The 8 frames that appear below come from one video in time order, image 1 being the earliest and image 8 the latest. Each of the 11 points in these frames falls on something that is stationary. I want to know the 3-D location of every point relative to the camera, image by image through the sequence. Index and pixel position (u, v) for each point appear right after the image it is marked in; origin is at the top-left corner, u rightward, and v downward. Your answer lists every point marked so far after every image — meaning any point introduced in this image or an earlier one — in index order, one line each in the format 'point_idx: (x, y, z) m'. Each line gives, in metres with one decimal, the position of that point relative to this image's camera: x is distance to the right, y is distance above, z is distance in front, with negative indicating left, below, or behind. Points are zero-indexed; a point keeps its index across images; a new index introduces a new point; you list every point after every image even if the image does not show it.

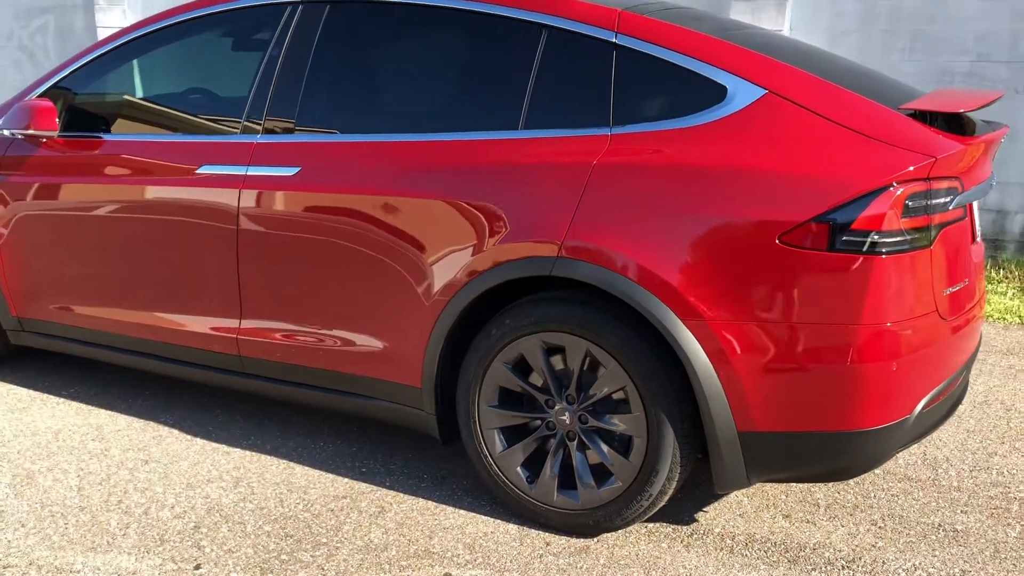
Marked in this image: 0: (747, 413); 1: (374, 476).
0: (+0.6, -0.3, +2.3) m
1: (-0.4, -0.5, +2.8) m
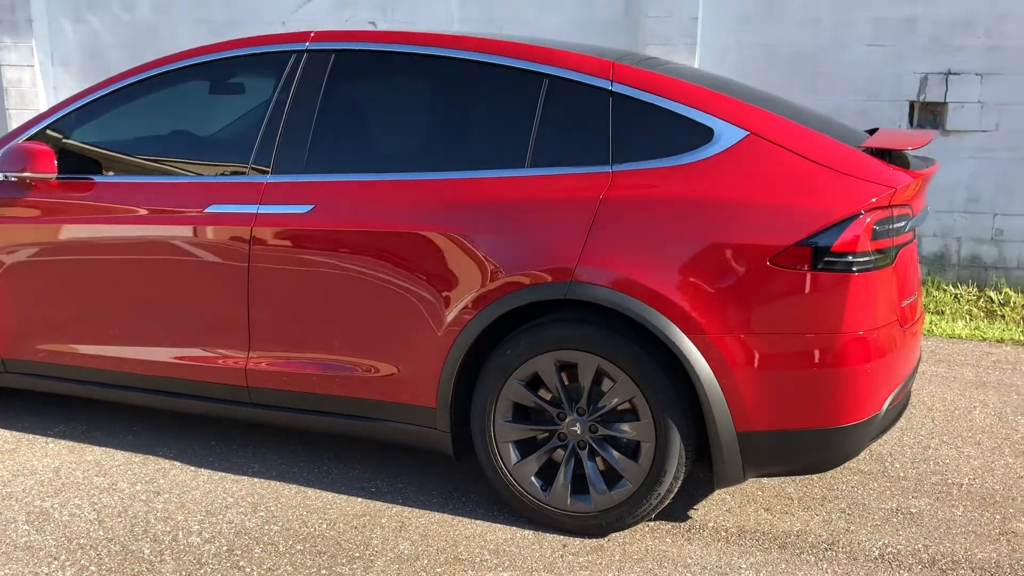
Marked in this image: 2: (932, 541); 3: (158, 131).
0: (+0.6, -0.3, +2.6) m
1: (-0.4, -0.6, +3.0) m
2: (+1.2, -0.7, +2.8) m
3: (-1.2, +0.5, +3.3) m
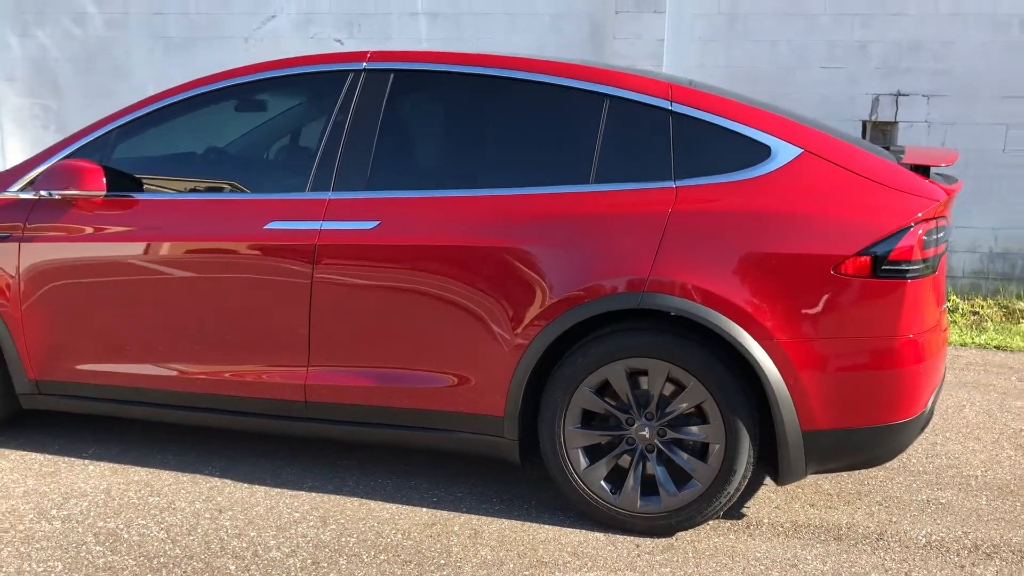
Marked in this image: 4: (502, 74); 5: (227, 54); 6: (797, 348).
0: (+0.9, -0.4, +2.8) m
1: (-0.2, -0.7, +3.1) m
2: (+1.4, -0.7, +3.0) m
3: (-1.1, +0.5, +3.3) m
4: (0.0, +0.7, +3.0) m
5: (-2.2, +1.8, +7.4) m
6: (+0.8, -0.2, +2.7) m
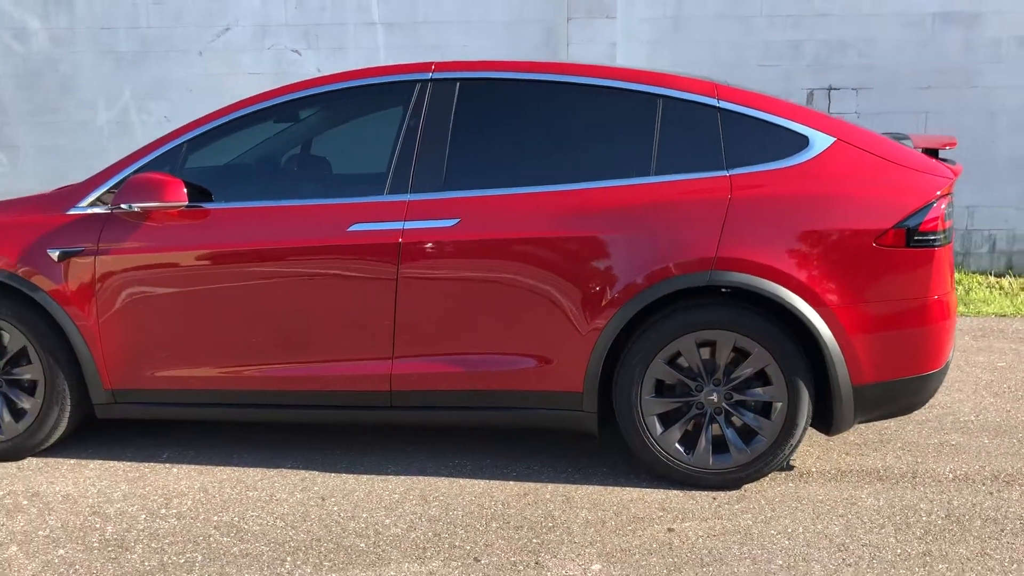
0: (+1.1, -0.3, +3.2) m
1: (+0.1, -0.6, +3.3) m
2: (+1.7, -0.6, +3.5) m
3: (-0.9, +0.5, +3.4) m
4: (+0.2, +0.7, +3.3) m
5: (-2.5, +1.7, +7.4) m
6: (+1.1, -0.1, +3.1) m
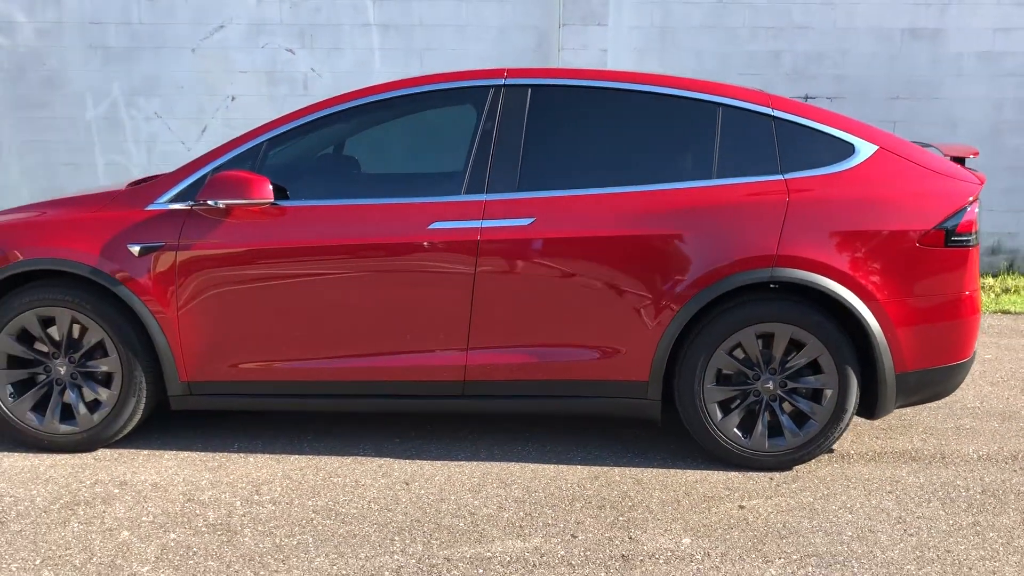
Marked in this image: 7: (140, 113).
0: (+1.4, -0.3, +3.4) m
1: (+0.3, -0.6, +3.5) m
2: (+1.9, -0.6, +3.8) m
3: (-0.6, +0.5, +3.6) m
4: (+0.4, +0.7, +3.5) m
5: (-2.6, +1.7, +7.4) m
6: (+1.3, -0.1, +3.4) m
7: (-2.9, +1.4, +7.5) m
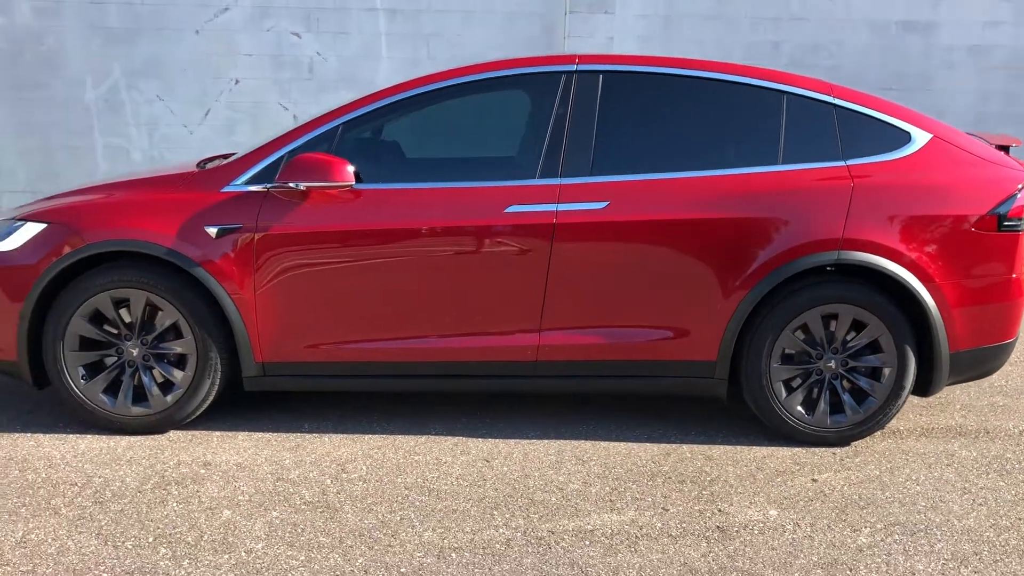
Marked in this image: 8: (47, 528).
0: (+1.7, -0.2, +3.6) m
1: (+0.6, -0.6, +3.6) m
2: (+2.2, -0.5, +4.0) m
3: (-0.4, +0.5, +3.6) m
4: (+0.7, +0.8, +3.6) m
5: (-2.5, +1.8, +7.3) m
6: (+1.6, 0.0, +3.6) m
7: (-2.8, +1.5, +7.3) m
8: (-1.3, -0.7, +2.8) m
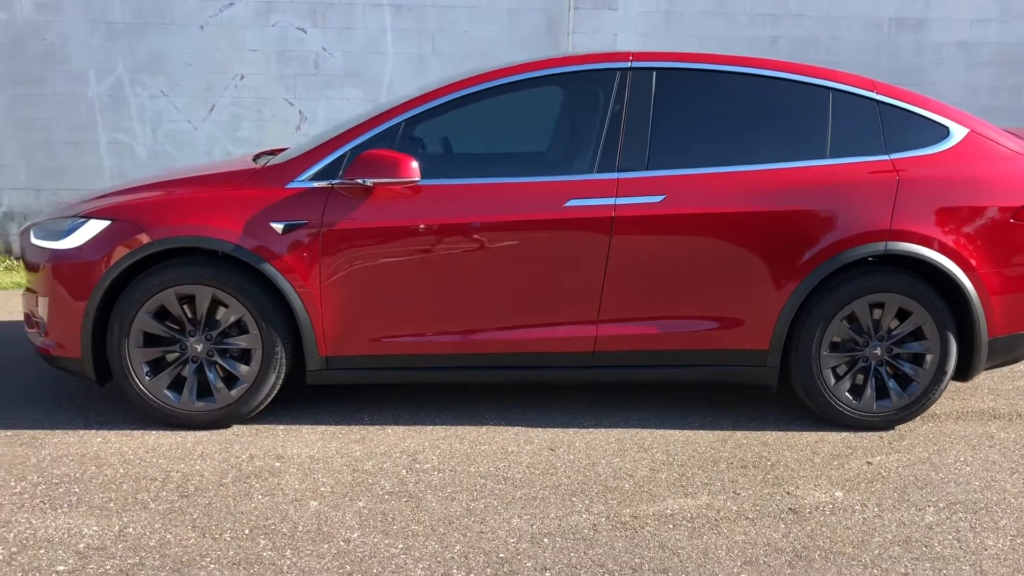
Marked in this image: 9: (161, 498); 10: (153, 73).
0: (+1.9, -0.2, +3.8) m
1: (+0.8, -0.5, +3.8) m
2: (+2.4, -0.5, +4.2) m
3: (-0.2, +0.6, +3.7) m
4: (+0.9, +0.8, +3.7) m
5: (-2.5, +1.9, +7.2) m
6: (+1.8, 0.0, +3.7) m
7: (-2.8, +1.5, +7.3) m
8: (-1.1, -0.7, +2.8) m
9: (-1.1, -0.6, +3.0) m
10: (-2.7, +1.6, +7.3) m
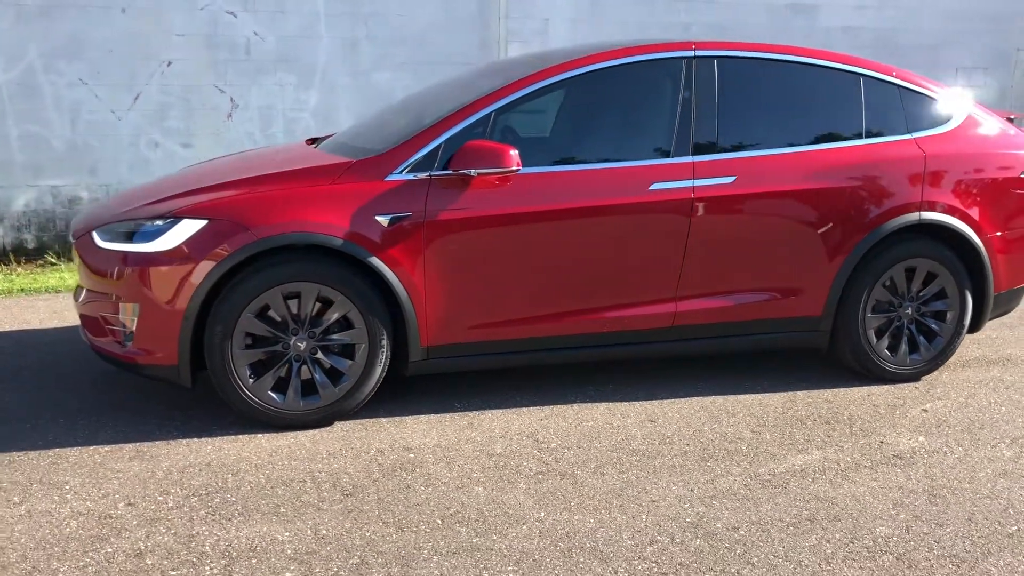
0: (+2.2, 0.0, +4.3) m
1: (+1.1, -0.4, +4.1) m
2: (+2.6, -0.3, +4.8) m
3: (+0.2, +0.6, +3.8) m
4: (+1.2, +1.0, +4.0) m
5: (-2.9, +1.9, +6.8) m
6: (+2.1, +0.2, +4.2) m
7: (-3.2, +1.5, +6.8) m
8: (-0.5, -0.7, +2.8) m
9: (-0.6, -0.6, +2.9) m
10: (-3.1, +1.6, +6.8) m
